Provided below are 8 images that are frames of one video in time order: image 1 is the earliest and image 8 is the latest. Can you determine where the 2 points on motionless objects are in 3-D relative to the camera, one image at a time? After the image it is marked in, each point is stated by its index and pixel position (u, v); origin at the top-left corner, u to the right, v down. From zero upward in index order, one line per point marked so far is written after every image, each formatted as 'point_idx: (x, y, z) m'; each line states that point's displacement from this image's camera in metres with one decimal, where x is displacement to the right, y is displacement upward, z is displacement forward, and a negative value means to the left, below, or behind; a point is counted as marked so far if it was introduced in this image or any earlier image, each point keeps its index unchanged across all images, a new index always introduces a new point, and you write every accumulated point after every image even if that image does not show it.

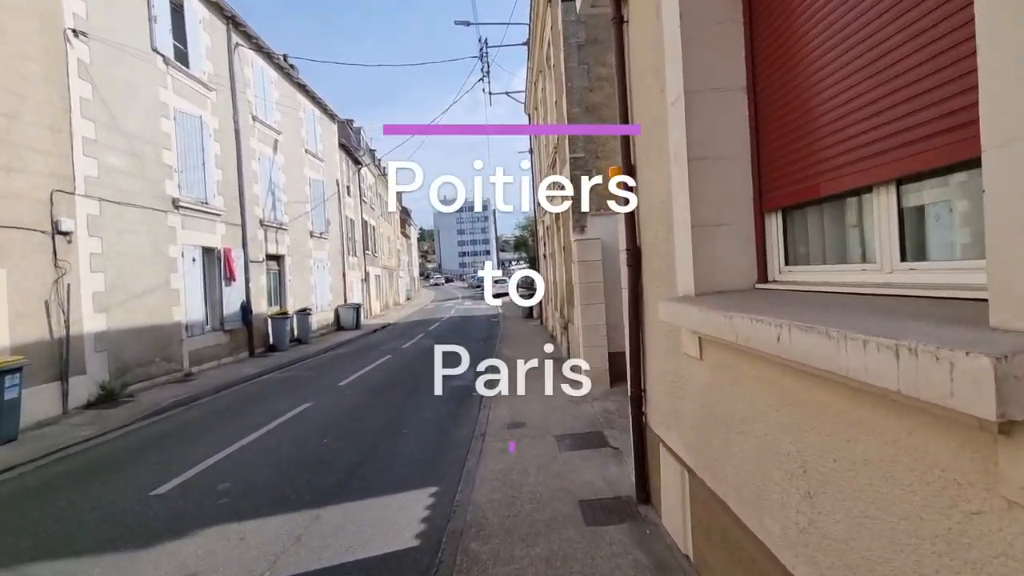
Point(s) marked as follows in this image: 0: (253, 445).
0: (-3.7, -2.3, +6.9) m
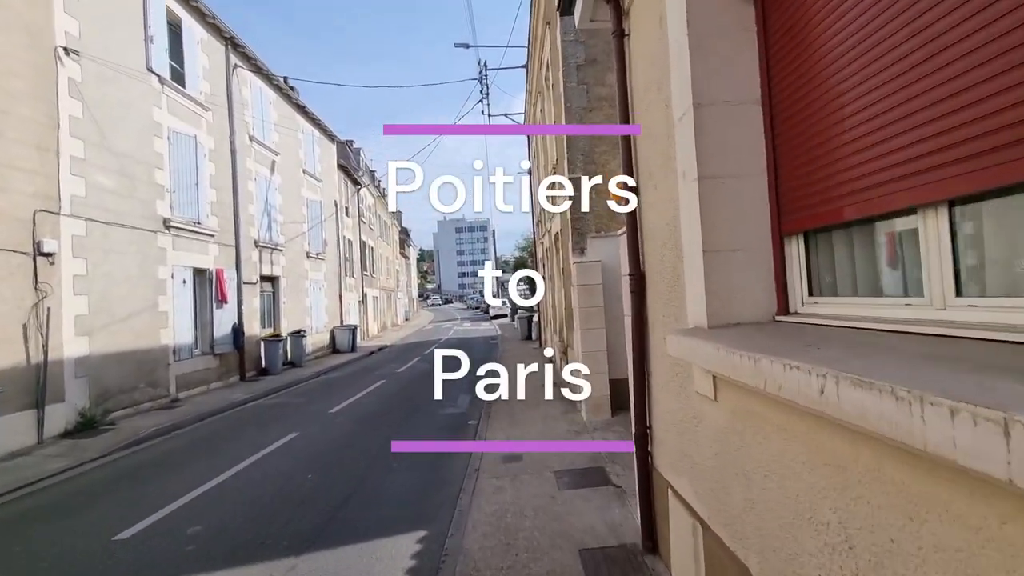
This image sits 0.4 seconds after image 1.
0: (-3.8, -2.6, +6.4) m
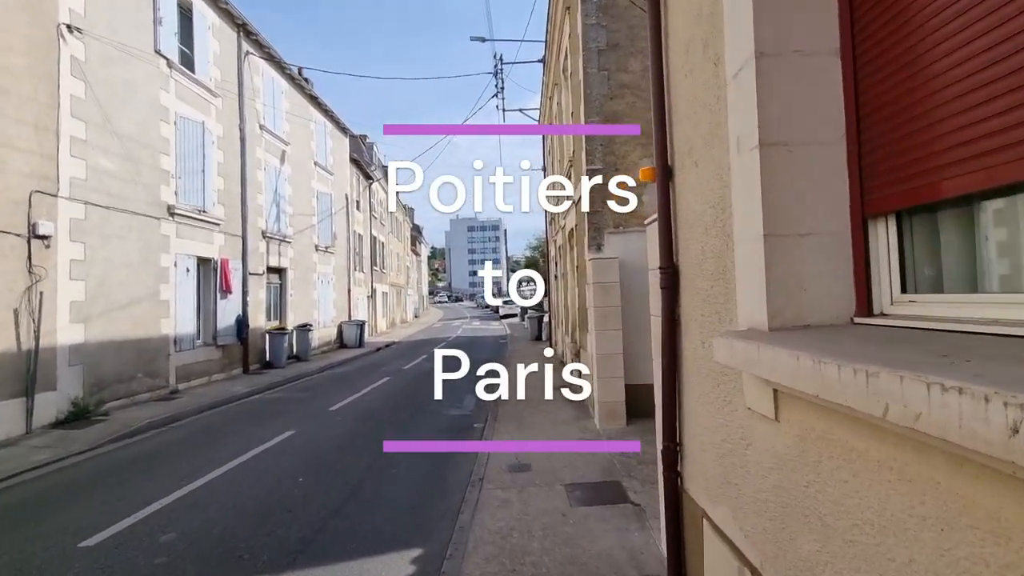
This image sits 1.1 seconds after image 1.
0: (-3.7, -2.4, +6.0) m
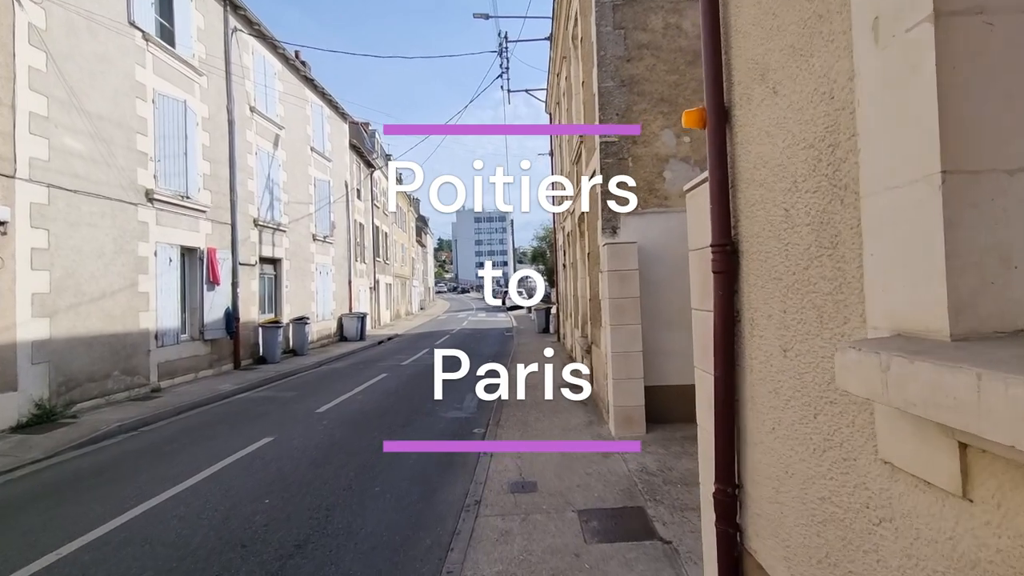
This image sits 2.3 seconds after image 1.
0: (-3.7, -2.3, +5.1) m
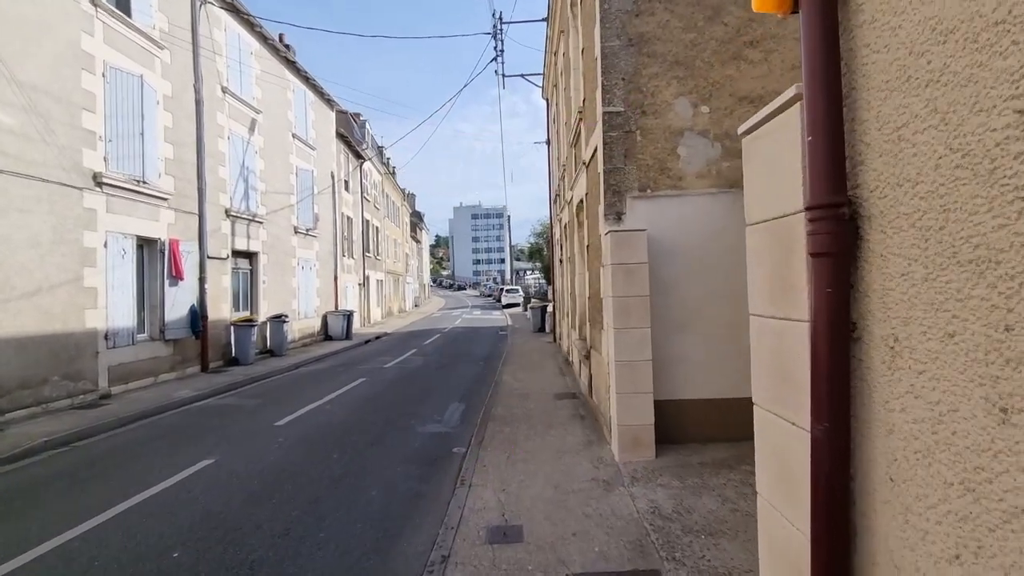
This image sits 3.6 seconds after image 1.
0: (-3.8, -2.3, +4.0) m
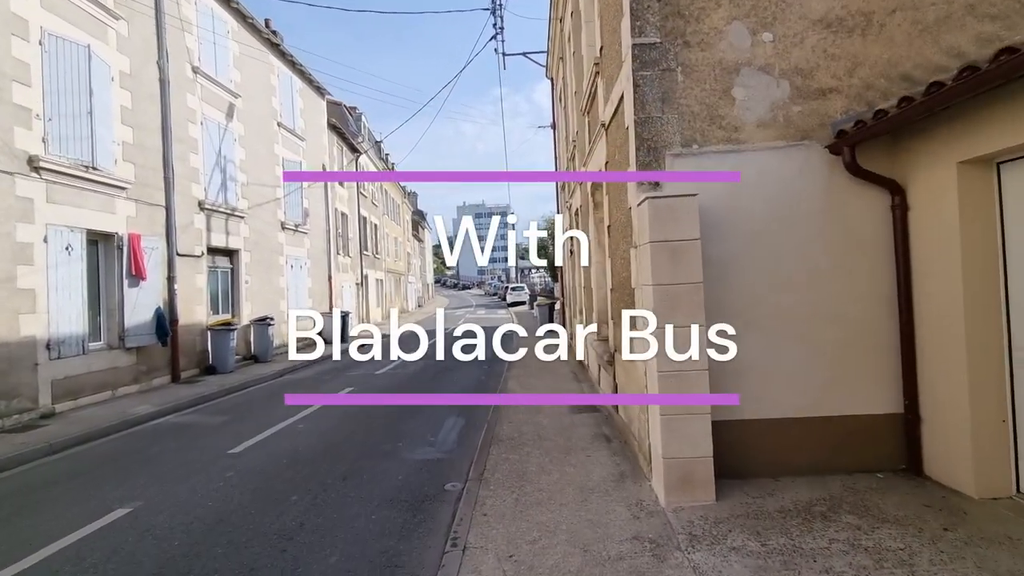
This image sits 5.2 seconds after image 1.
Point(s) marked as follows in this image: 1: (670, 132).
0: (-3.8, -2.2, +2.5) m
1: (+1.6, +1.6, +4.8) m
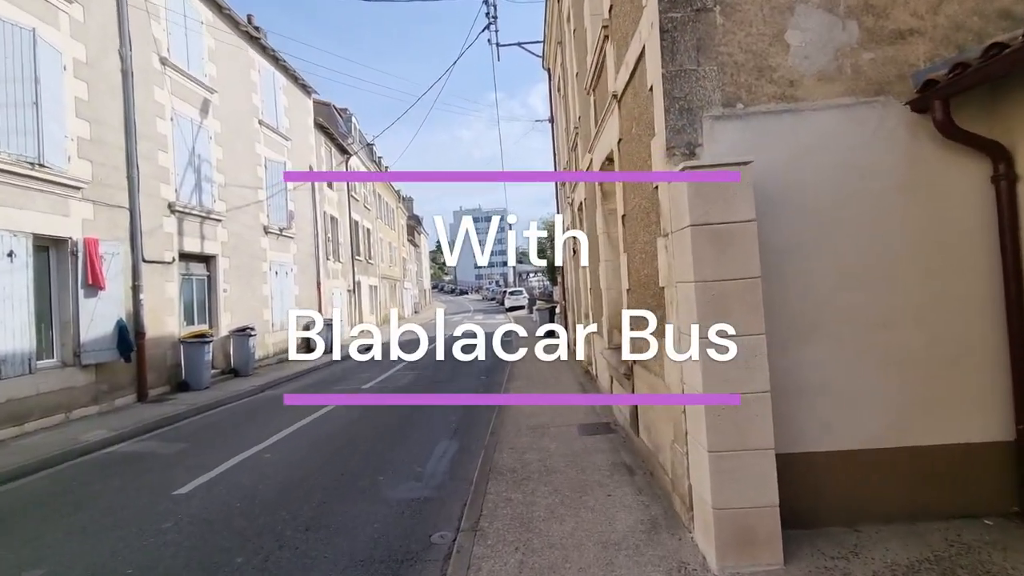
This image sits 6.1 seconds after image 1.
0: (-3.7, -2.3, +1.4) m
1: (+1.6, +1.6, +3.8) m
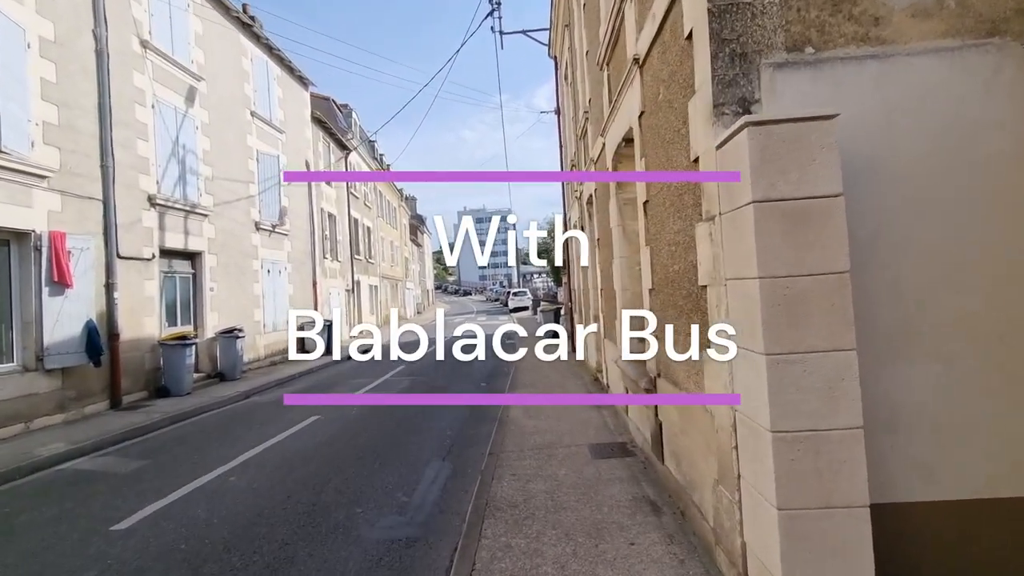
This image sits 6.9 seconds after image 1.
0: (-3.8, -2.2, +0.6) m
1: (+1.6, +1.6, +2.9) m
